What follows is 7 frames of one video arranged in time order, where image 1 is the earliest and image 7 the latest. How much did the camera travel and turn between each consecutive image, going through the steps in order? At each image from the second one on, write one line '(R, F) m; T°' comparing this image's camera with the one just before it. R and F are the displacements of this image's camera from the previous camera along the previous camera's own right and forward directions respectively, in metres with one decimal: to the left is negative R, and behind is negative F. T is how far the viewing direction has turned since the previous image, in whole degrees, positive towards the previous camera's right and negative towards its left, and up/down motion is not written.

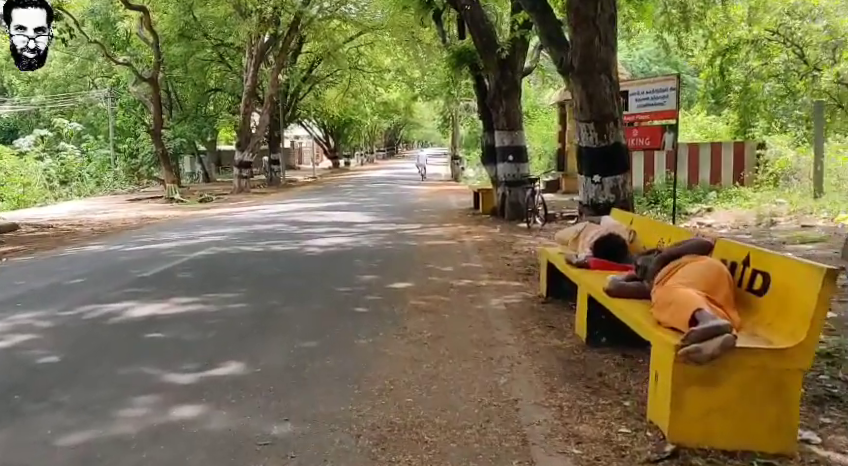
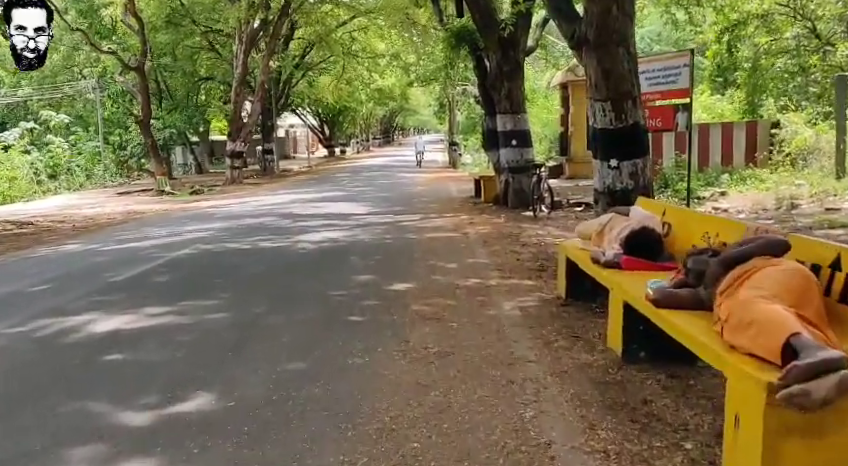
(0.0, +0.9) m; 0°
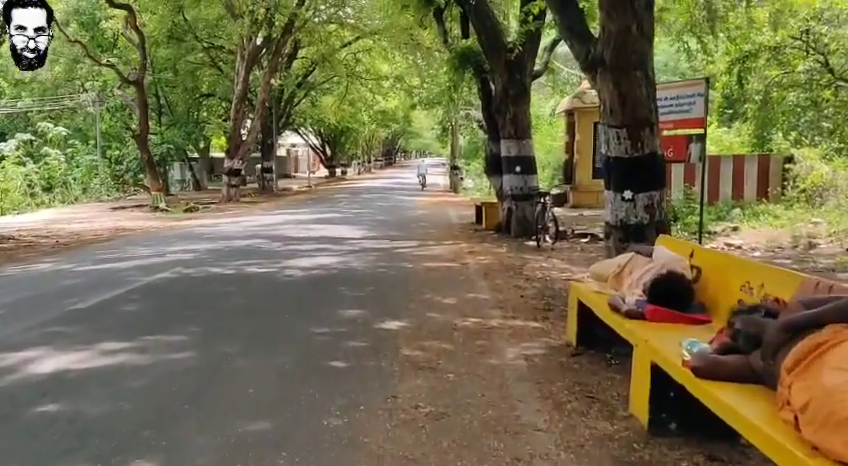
(0.0, +0.7) m; 0°
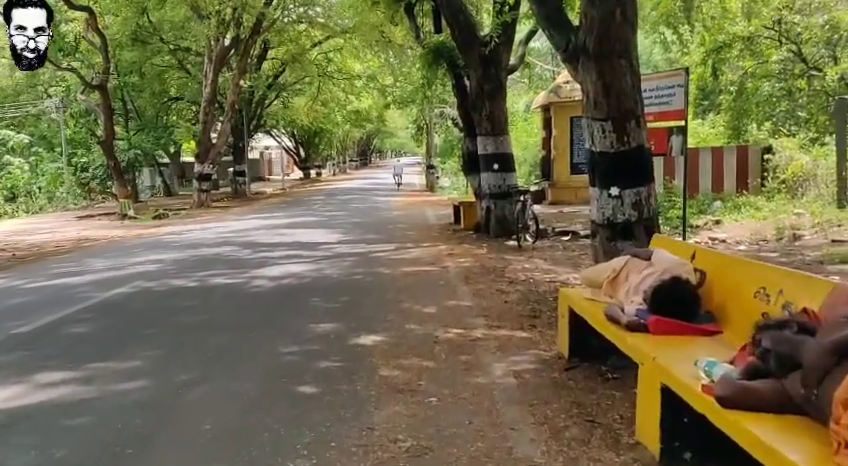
(0.0, +0.5) m; +2°
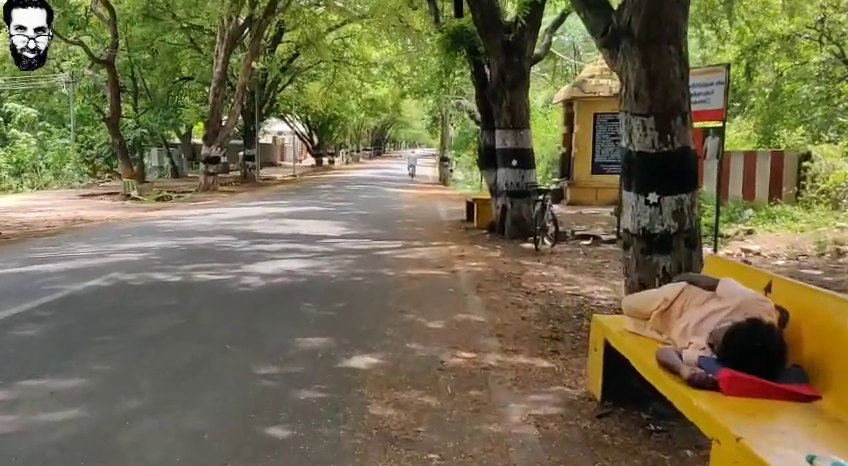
(0.0, +1.0) m; -1°
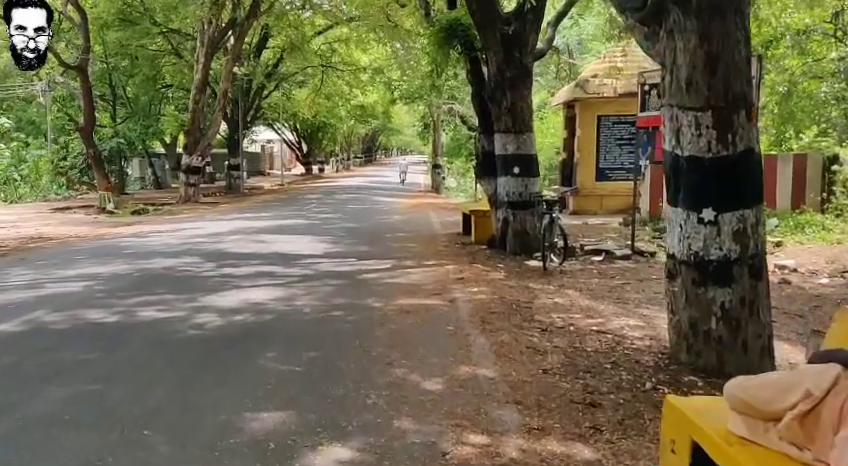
(0.0, +1.6) m; +1°
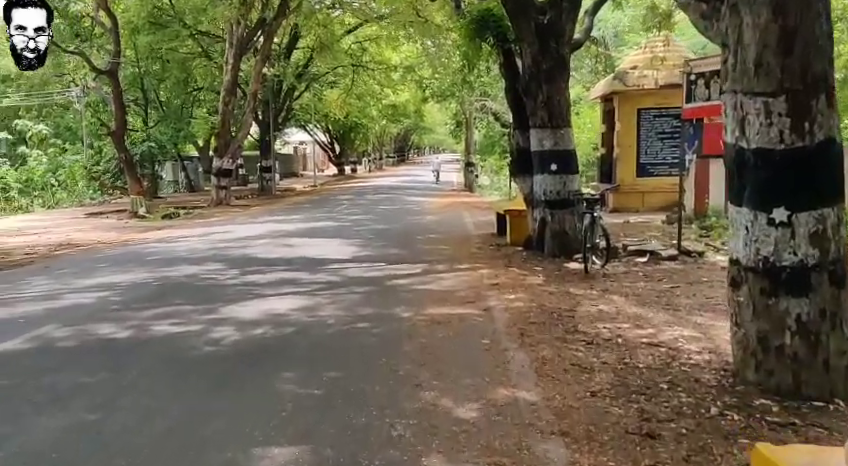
(0.0, +0.6) m; -2°
